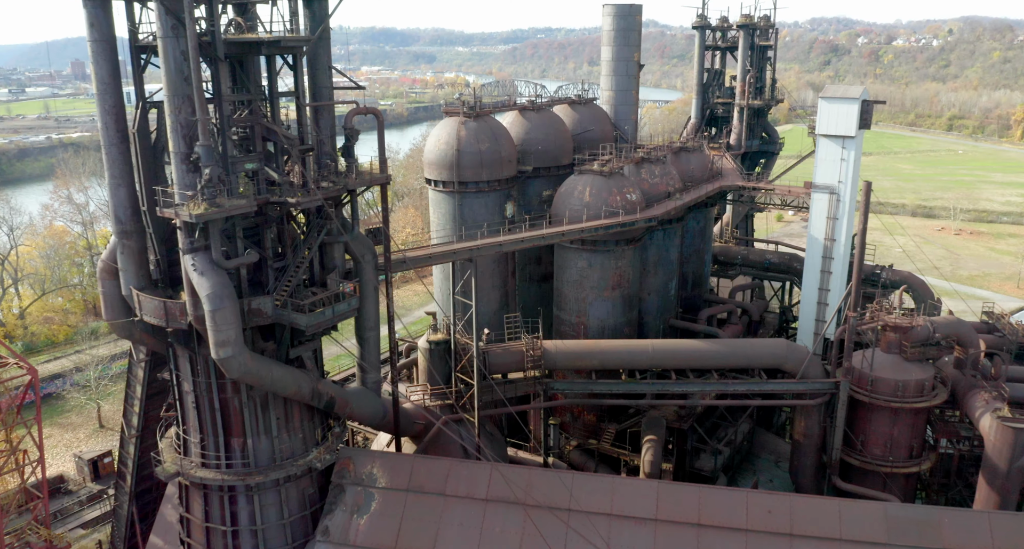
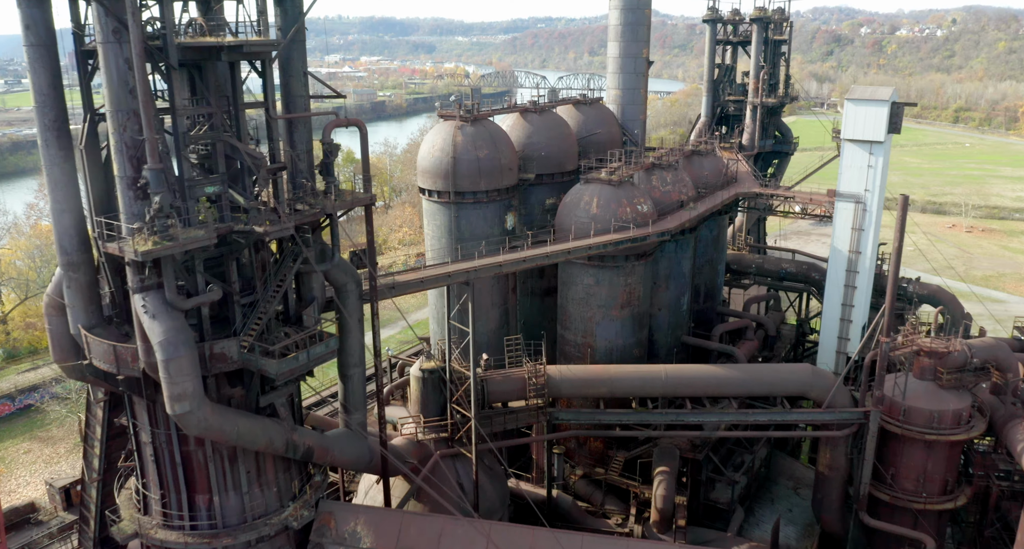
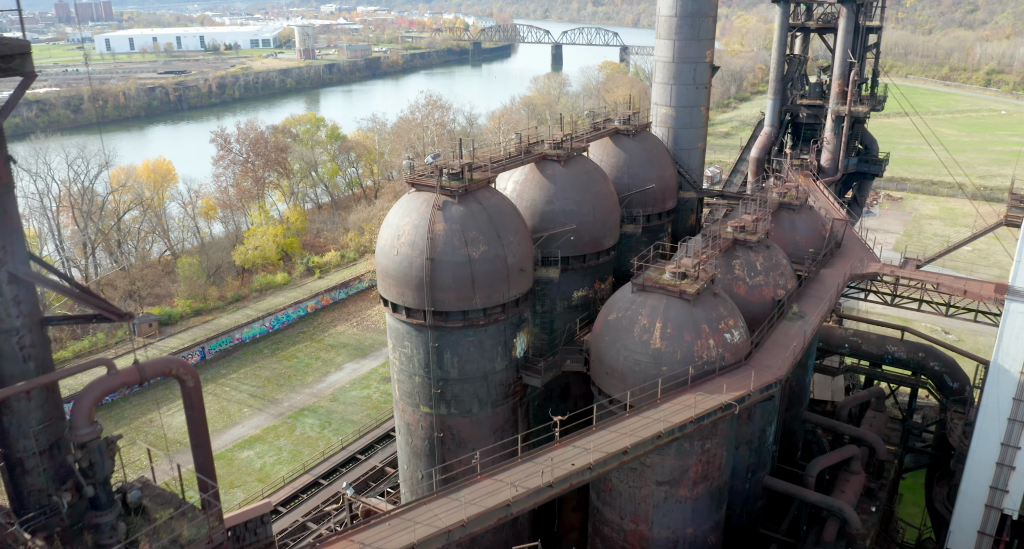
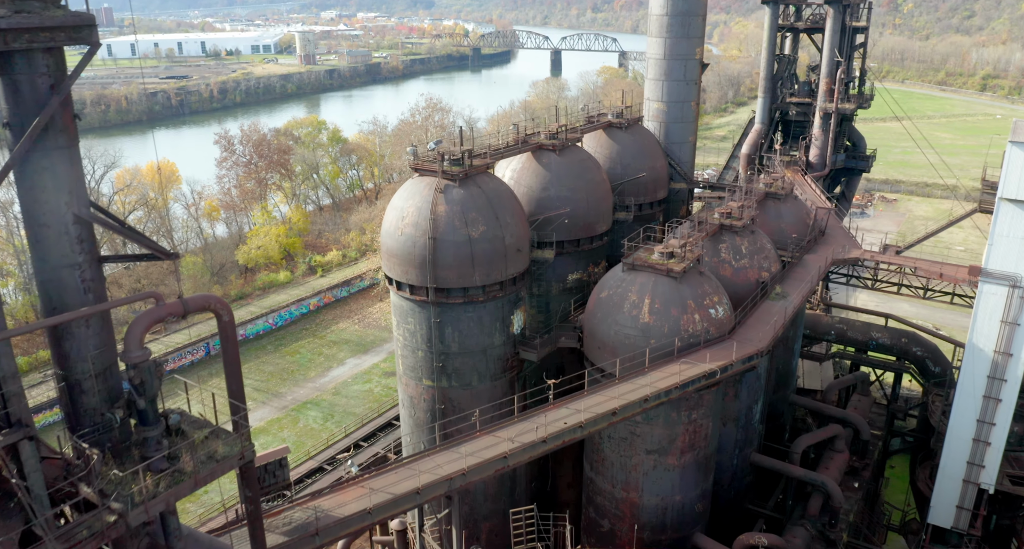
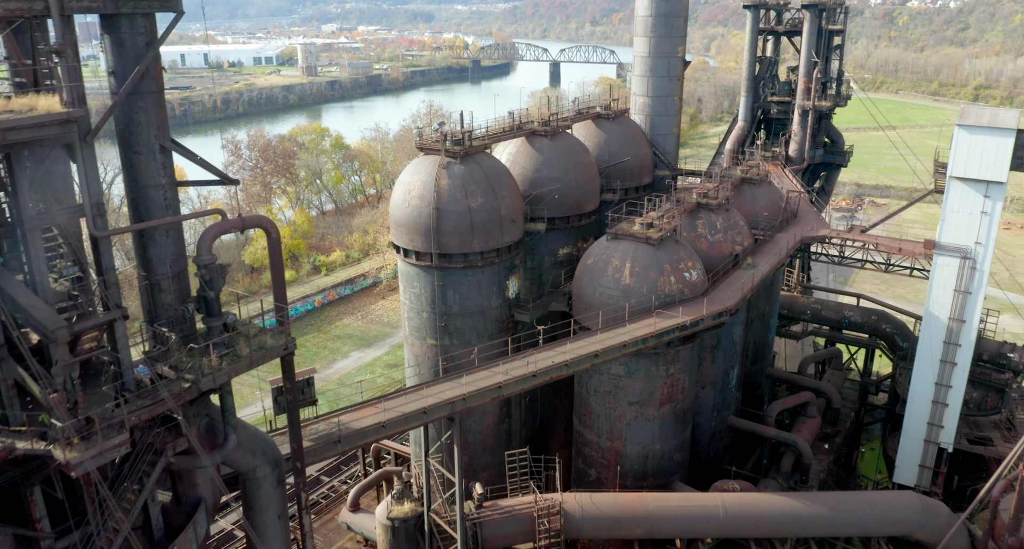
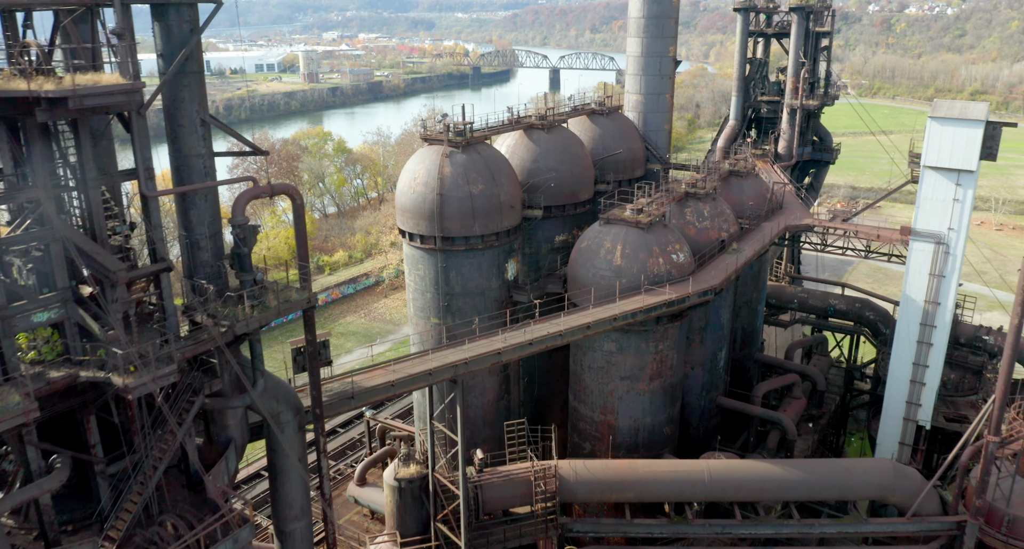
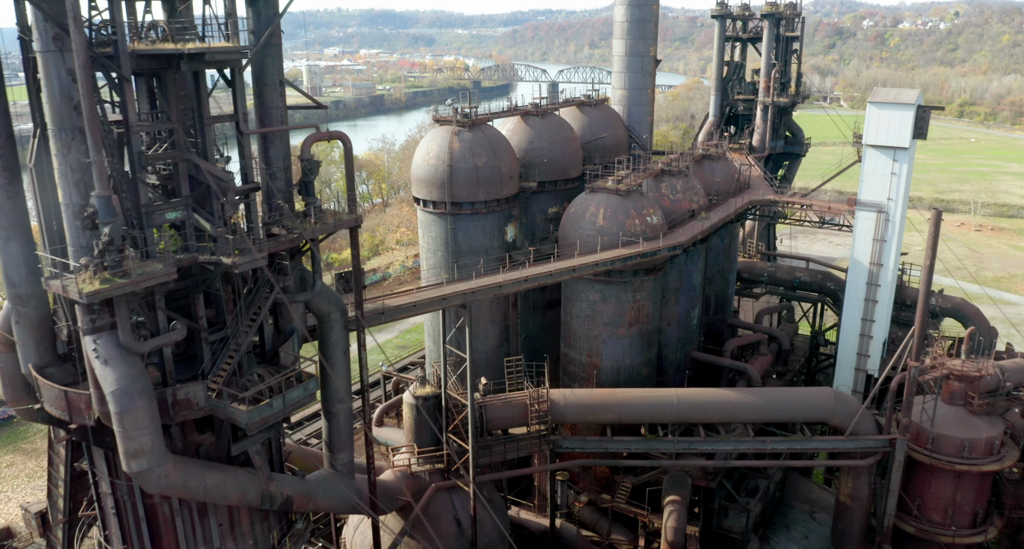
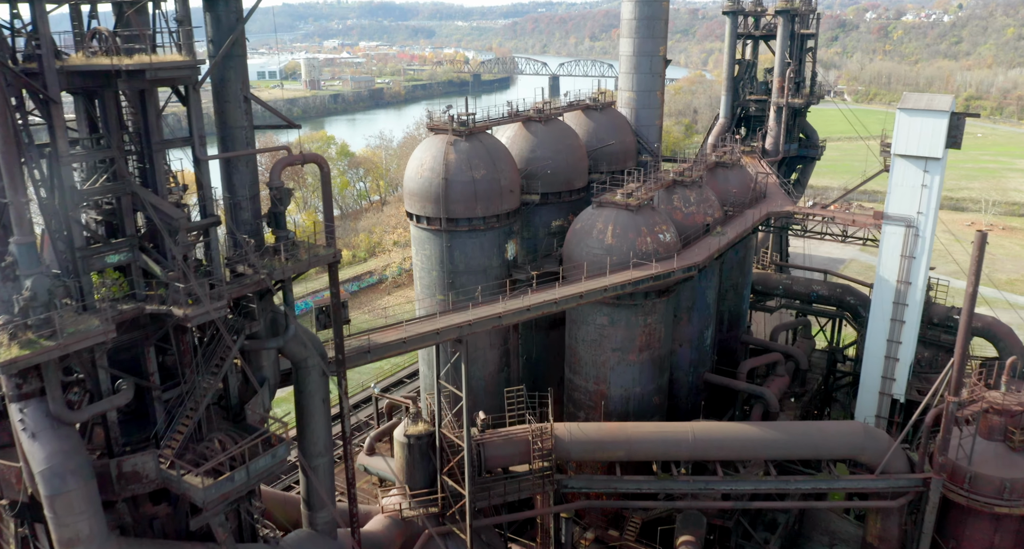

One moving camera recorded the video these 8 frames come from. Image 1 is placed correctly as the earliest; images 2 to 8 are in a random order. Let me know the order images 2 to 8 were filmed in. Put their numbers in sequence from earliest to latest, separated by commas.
2, 7, 8, 6, 5, 4, 3
